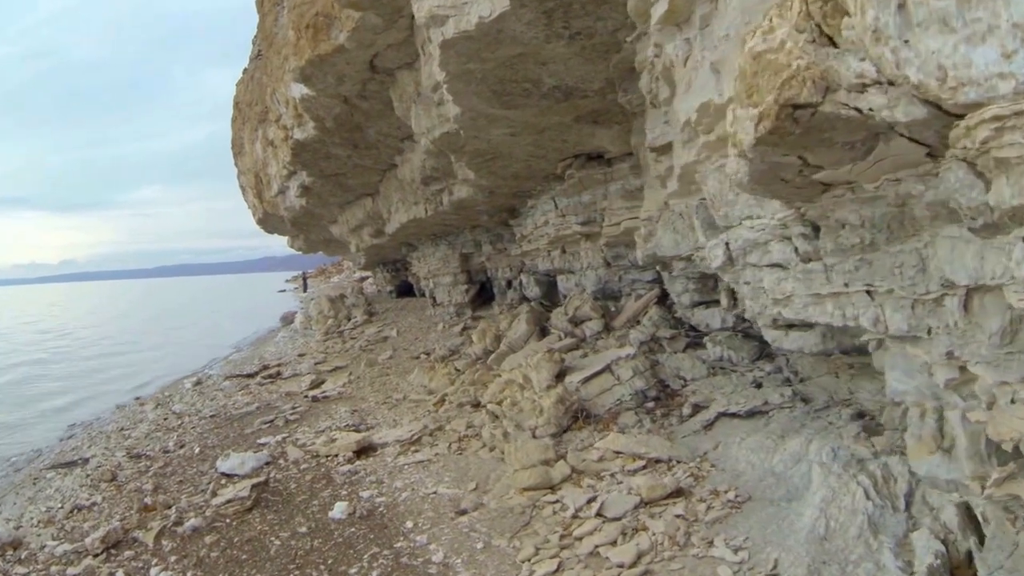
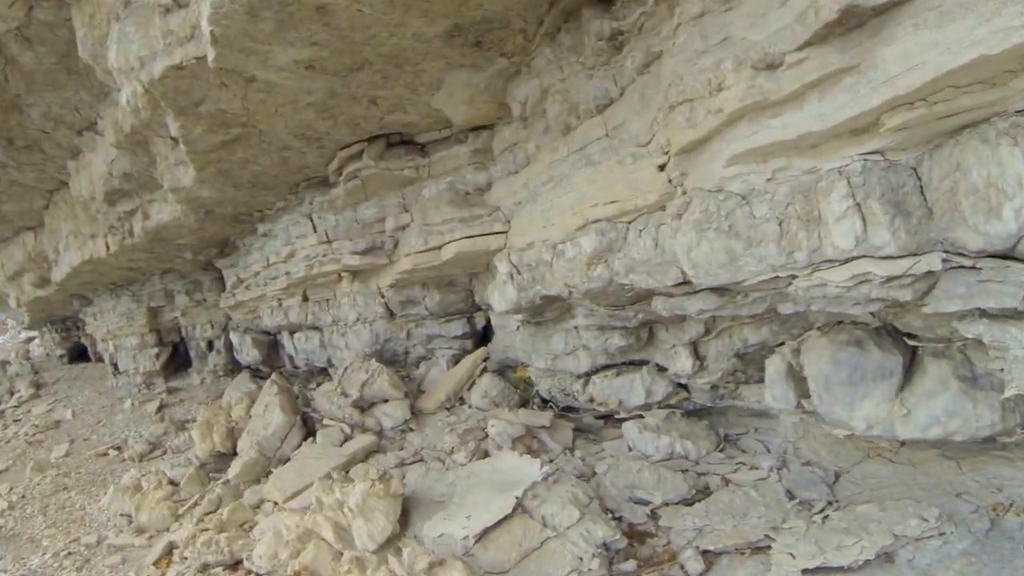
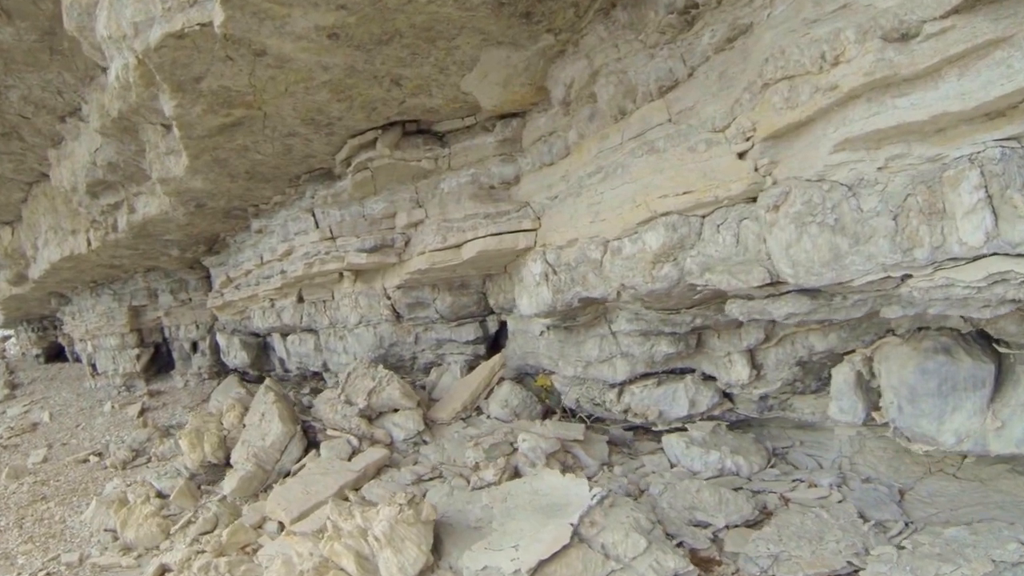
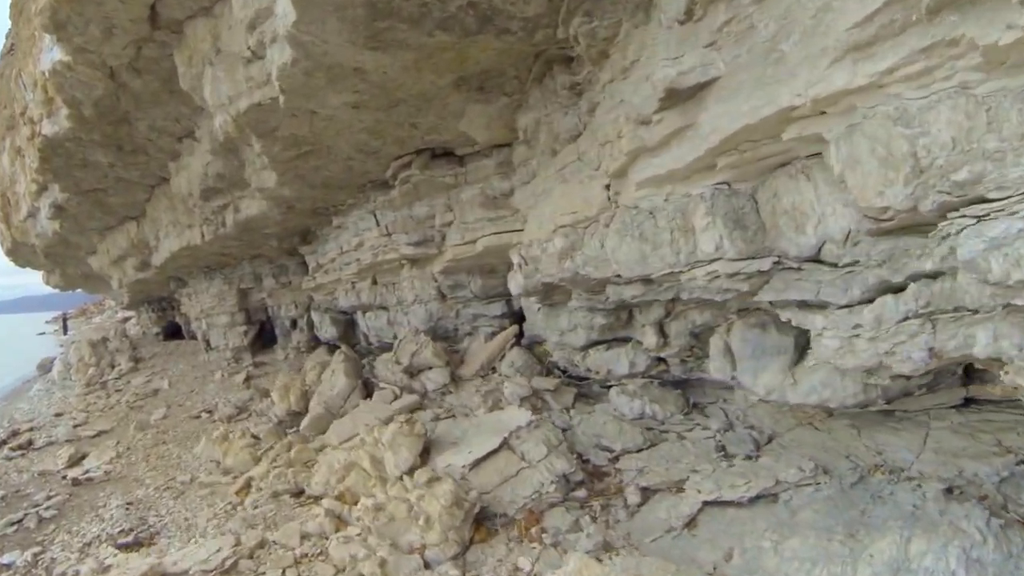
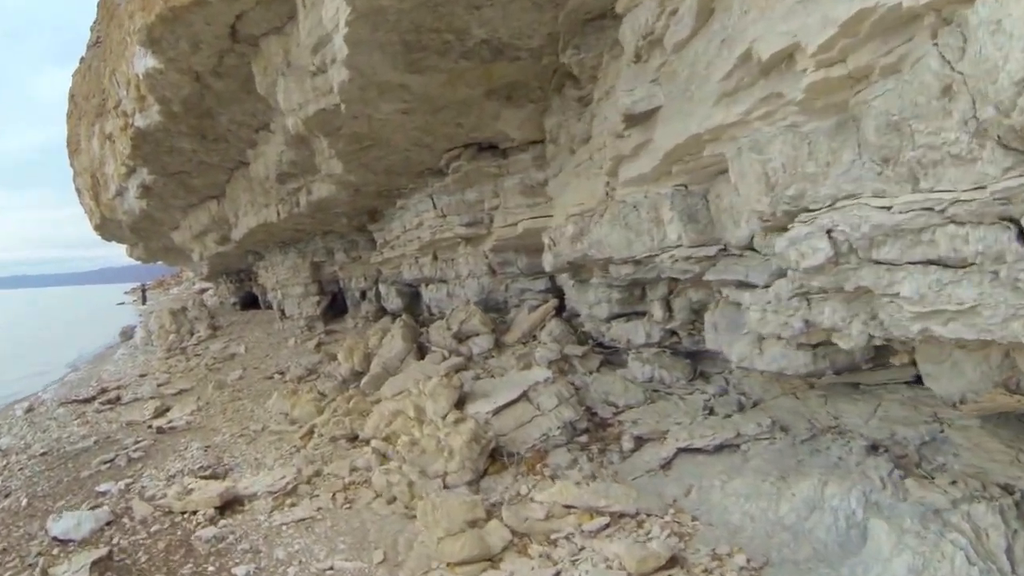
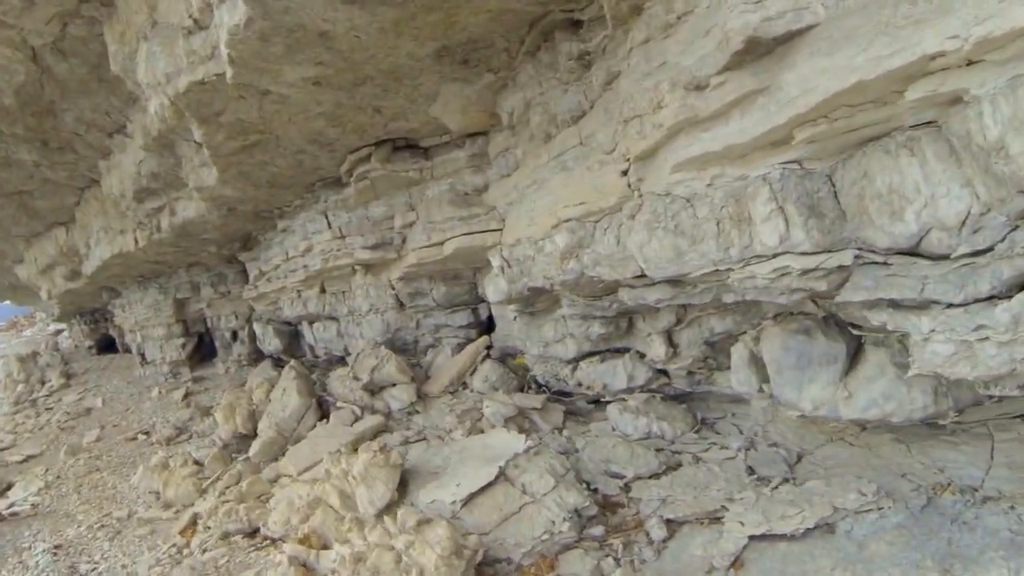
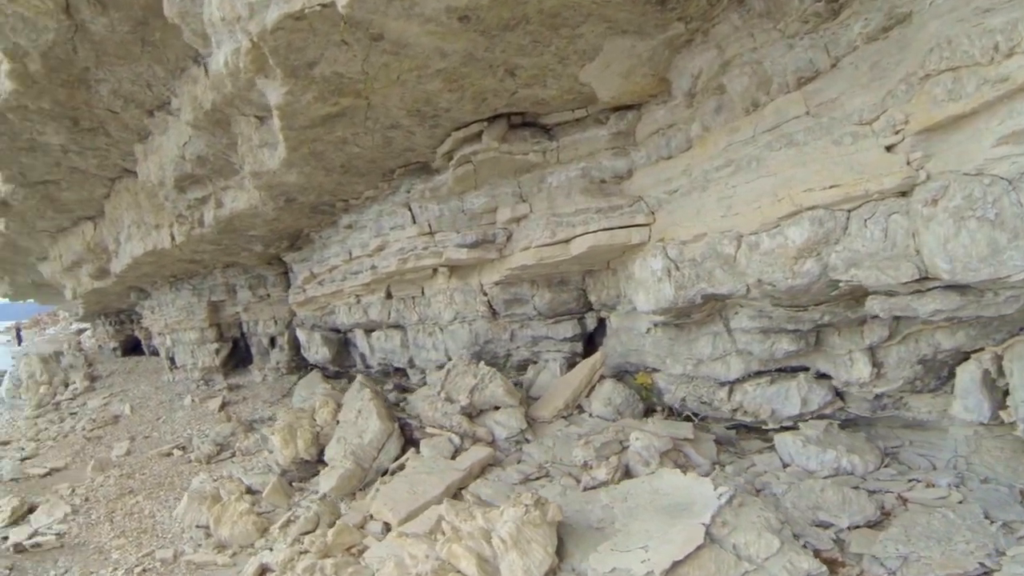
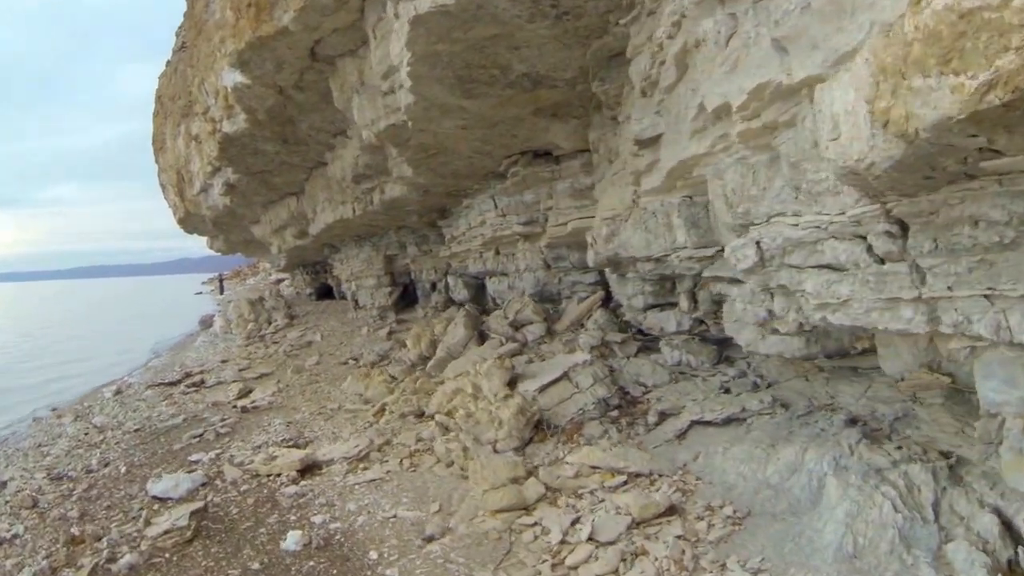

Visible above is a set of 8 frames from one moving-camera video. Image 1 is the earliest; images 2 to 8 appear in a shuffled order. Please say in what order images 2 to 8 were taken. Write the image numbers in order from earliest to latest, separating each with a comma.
8, 5, 4, 6, 2, 3, 7
